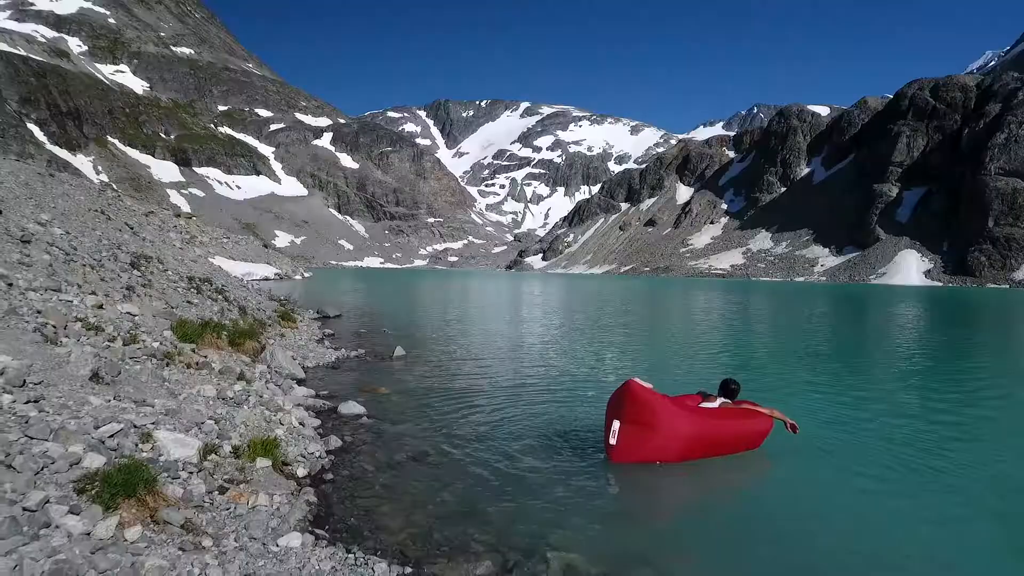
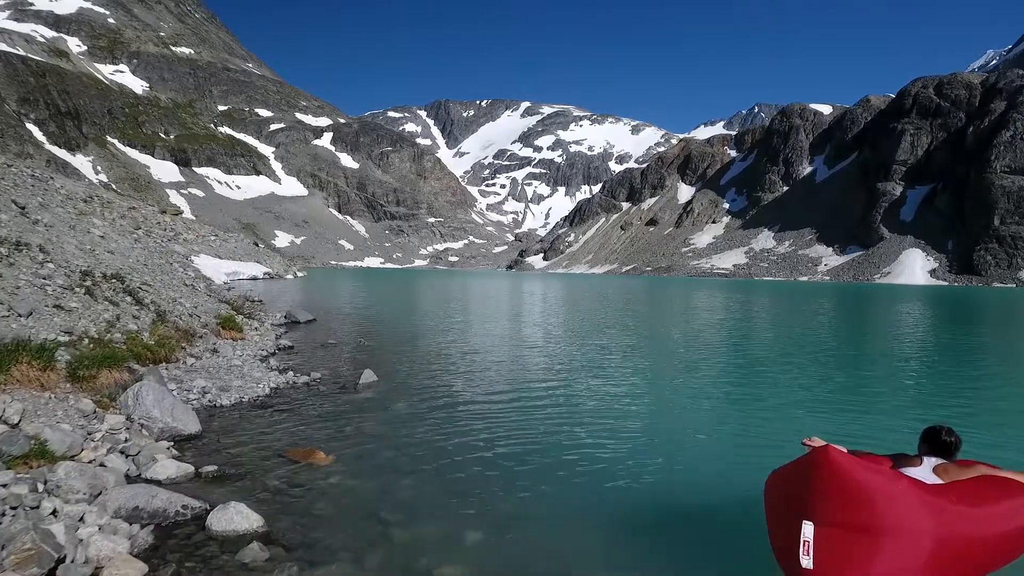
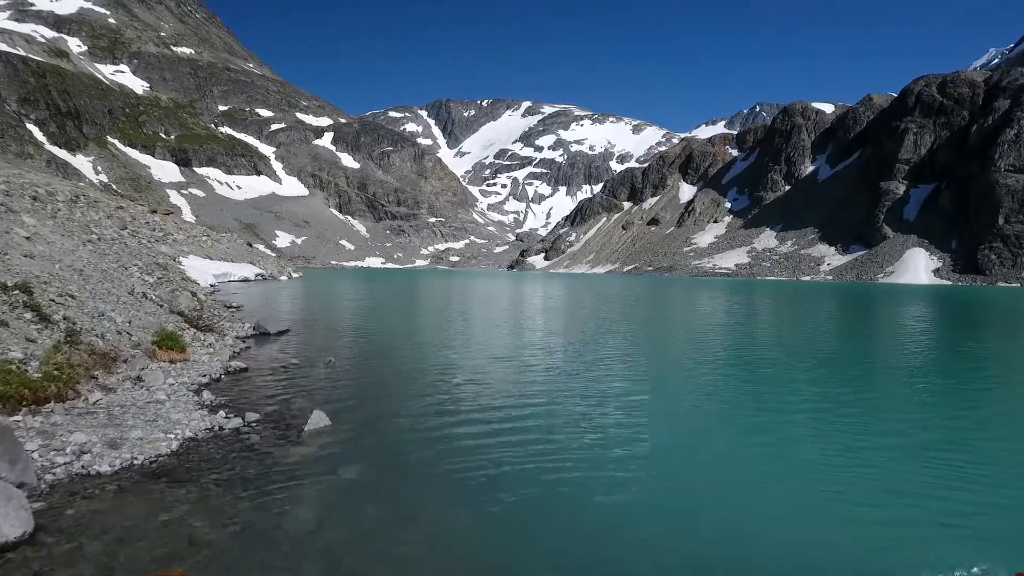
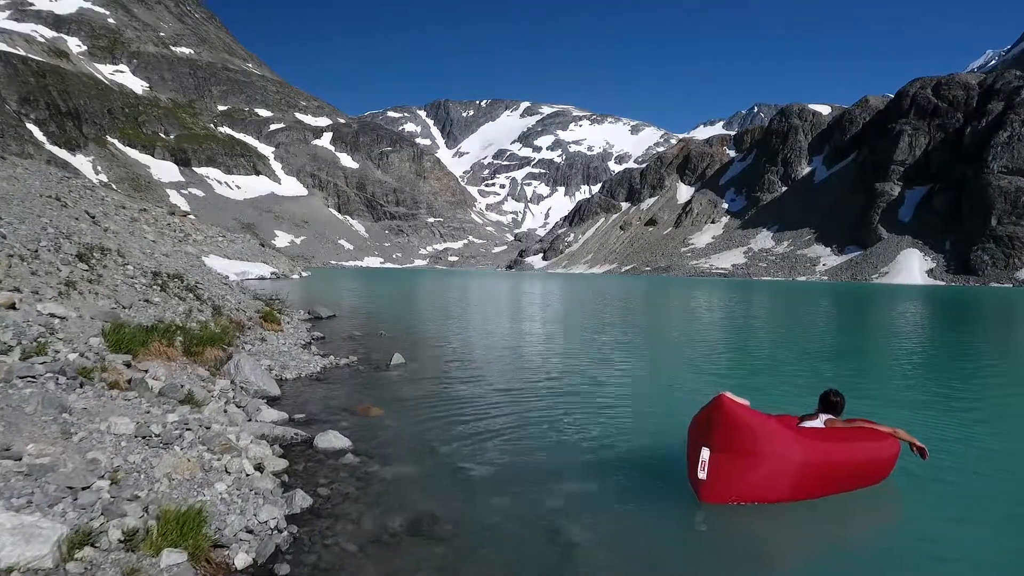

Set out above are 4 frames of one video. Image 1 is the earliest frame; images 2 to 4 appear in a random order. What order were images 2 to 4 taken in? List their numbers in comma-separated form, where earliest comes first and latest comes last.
4, 2, 3
